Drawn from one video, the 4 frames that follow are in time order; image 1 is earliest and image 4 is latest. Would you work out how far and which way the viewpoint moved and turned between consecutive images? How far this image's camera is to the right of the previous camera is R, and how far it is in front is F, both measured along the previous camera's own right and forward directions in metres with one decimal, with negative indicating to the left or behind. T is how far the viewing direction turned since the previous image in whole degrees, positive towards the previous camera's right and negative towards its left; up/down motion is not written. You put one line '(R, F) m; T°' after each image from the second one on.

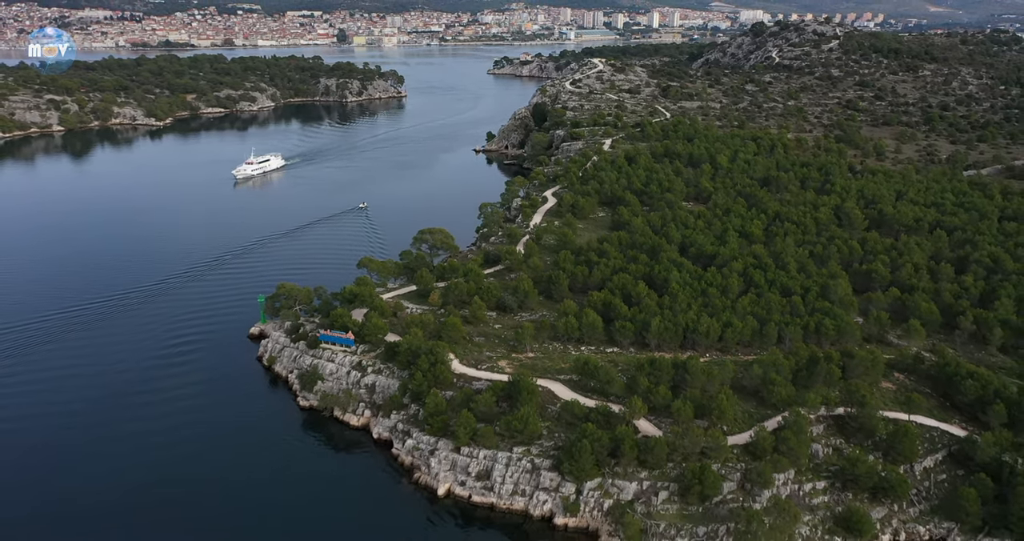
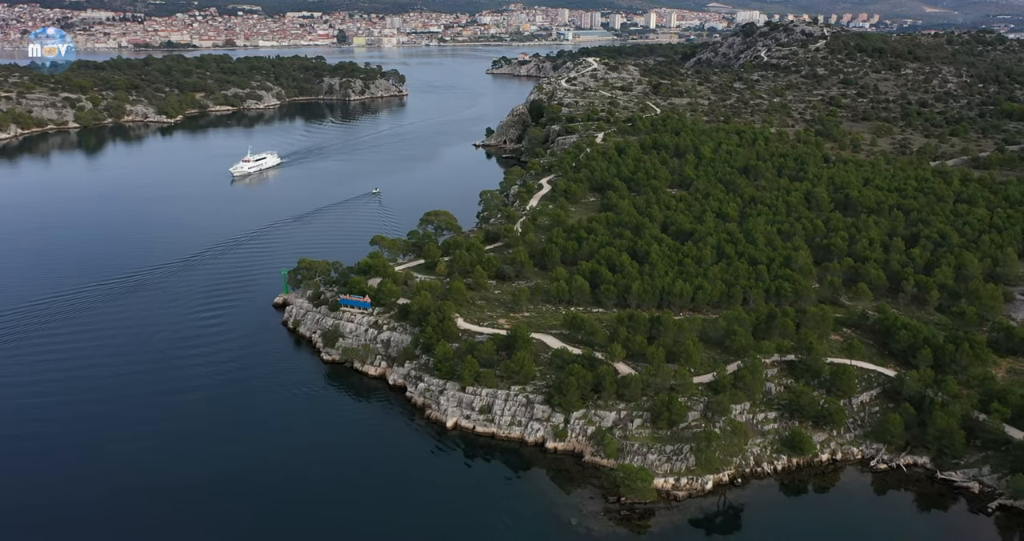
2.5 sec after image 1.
(0.0, -4.3) m; 0°
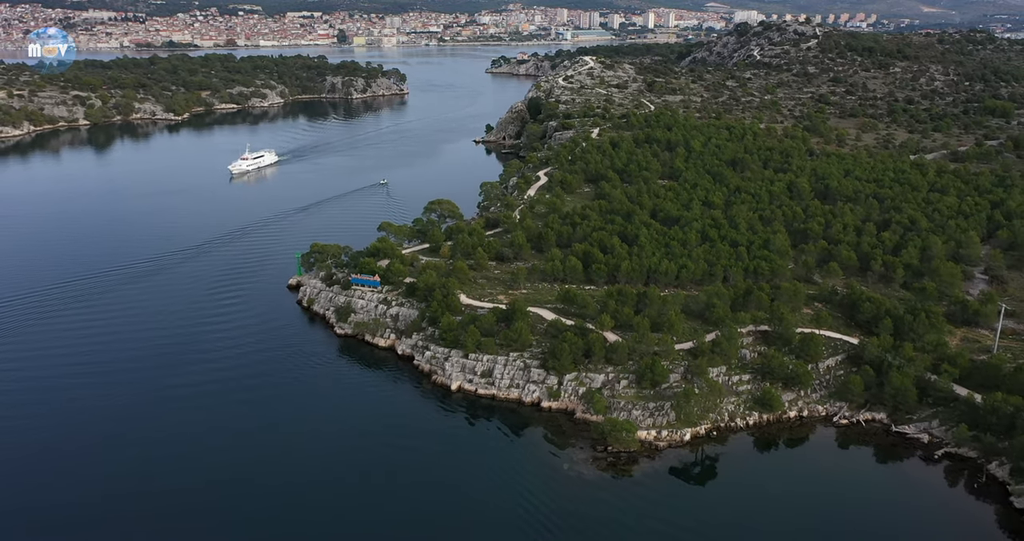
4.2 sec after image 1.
(0.0, -3.0) m; 0°
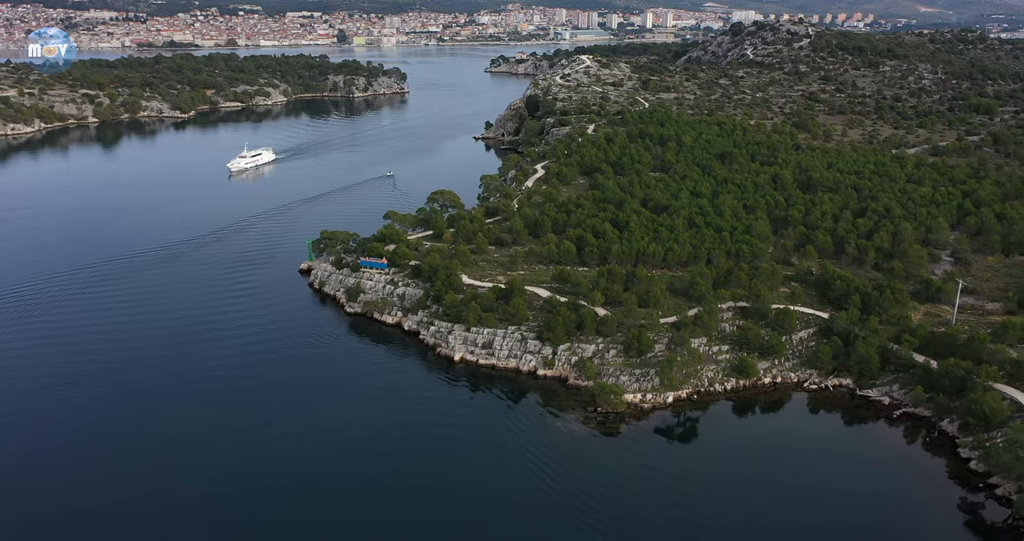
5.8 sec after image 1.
(0.0, -2.8) m; 0°
